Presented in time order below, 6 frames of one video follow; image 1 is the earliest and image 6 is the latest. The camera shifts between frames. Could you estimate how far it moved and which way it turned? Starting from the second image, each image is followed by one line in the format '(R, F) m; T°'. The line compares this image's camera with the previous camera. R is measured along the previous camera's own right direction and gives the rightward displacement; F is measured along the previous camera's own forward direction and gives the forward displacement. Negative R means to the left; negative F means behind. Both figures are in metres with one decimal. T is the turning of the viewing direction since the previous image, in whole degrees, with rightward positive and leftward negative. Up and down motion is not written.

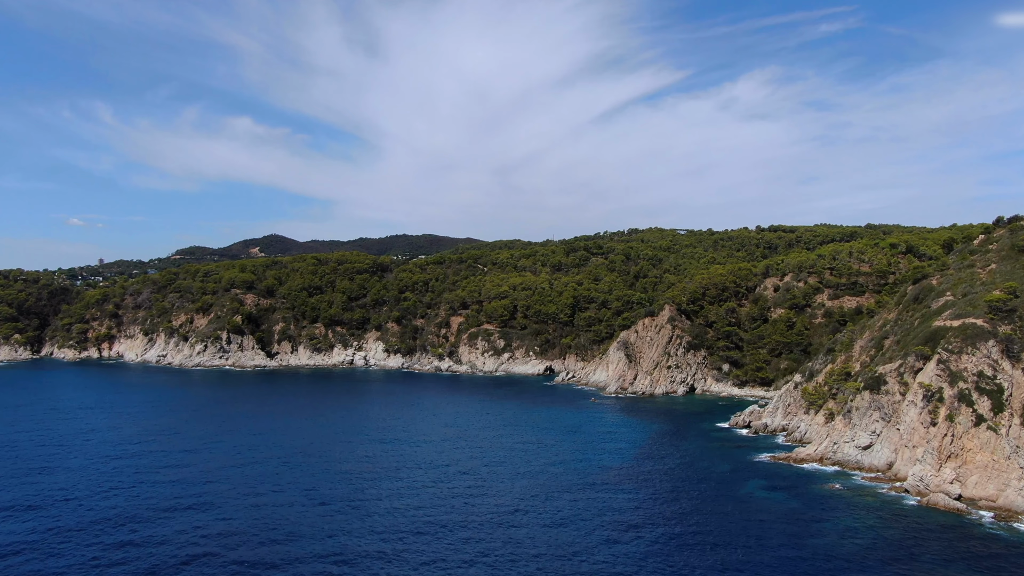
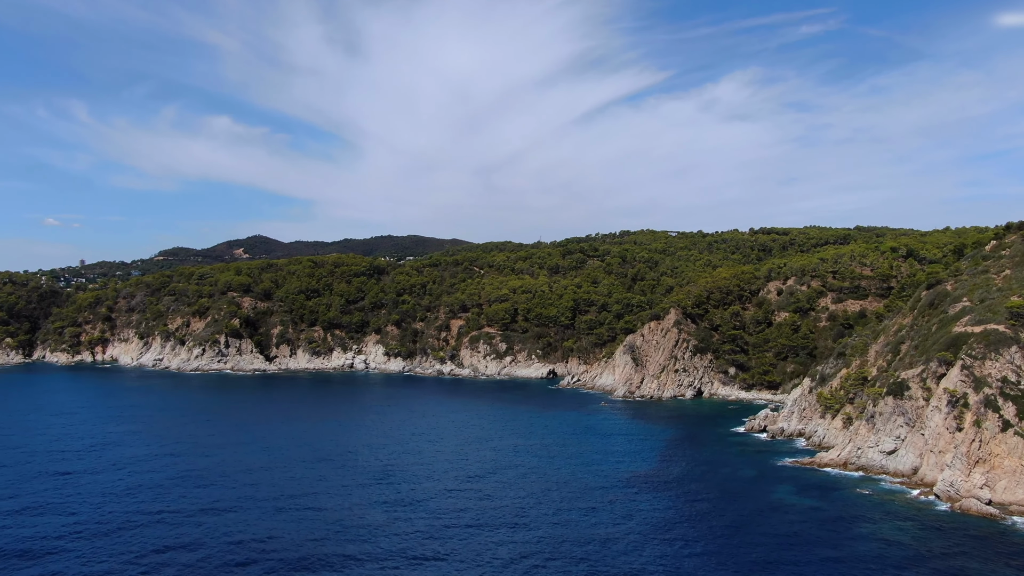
(-2.2, 0.0) m; +1°
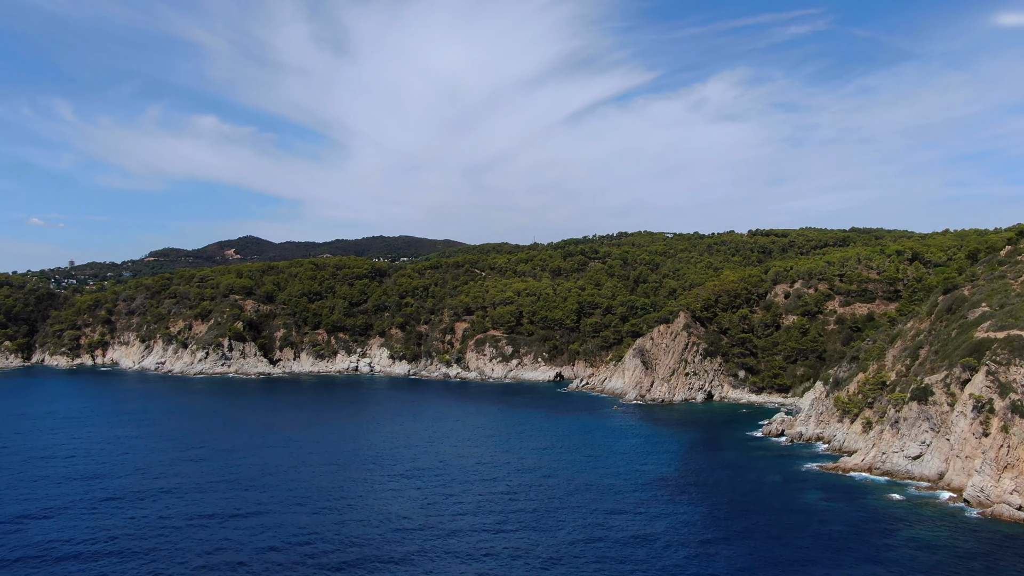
(-2.0, -0.1) m; +1°
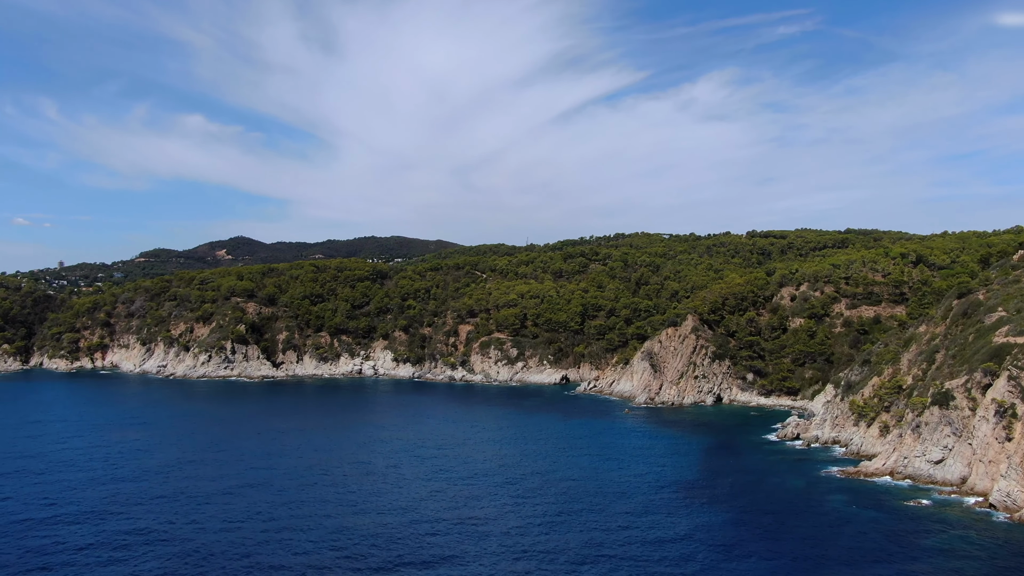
(-1.8, -0.1) m; +1°
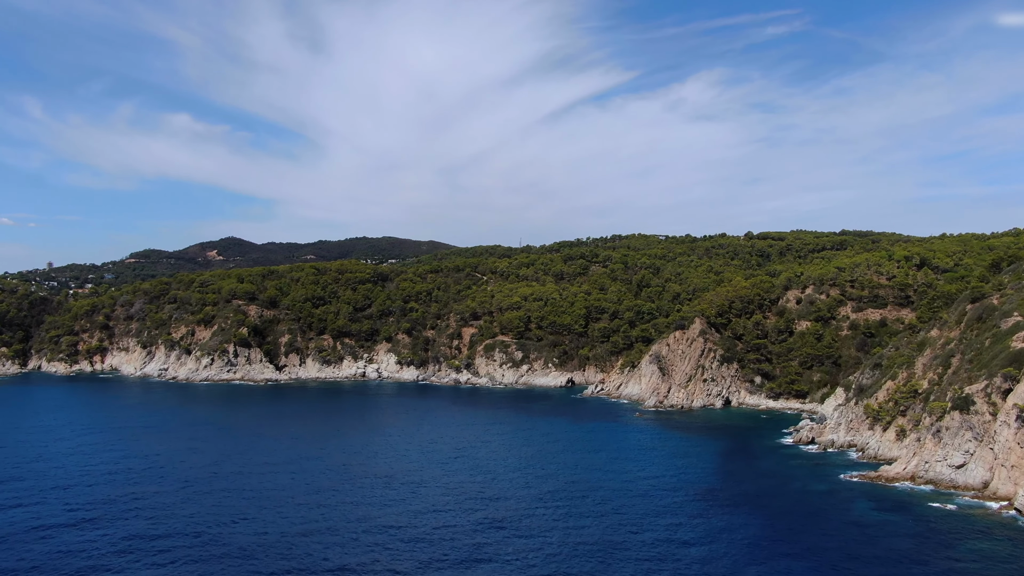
(-1.8, -0.1) m; +1°
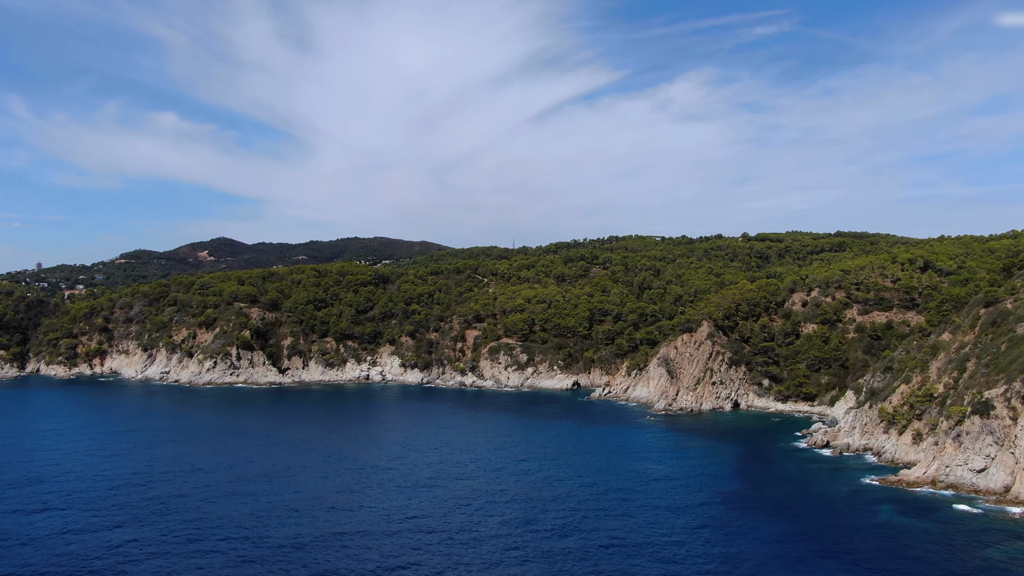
(-1.9, -0.1) m; +1°
